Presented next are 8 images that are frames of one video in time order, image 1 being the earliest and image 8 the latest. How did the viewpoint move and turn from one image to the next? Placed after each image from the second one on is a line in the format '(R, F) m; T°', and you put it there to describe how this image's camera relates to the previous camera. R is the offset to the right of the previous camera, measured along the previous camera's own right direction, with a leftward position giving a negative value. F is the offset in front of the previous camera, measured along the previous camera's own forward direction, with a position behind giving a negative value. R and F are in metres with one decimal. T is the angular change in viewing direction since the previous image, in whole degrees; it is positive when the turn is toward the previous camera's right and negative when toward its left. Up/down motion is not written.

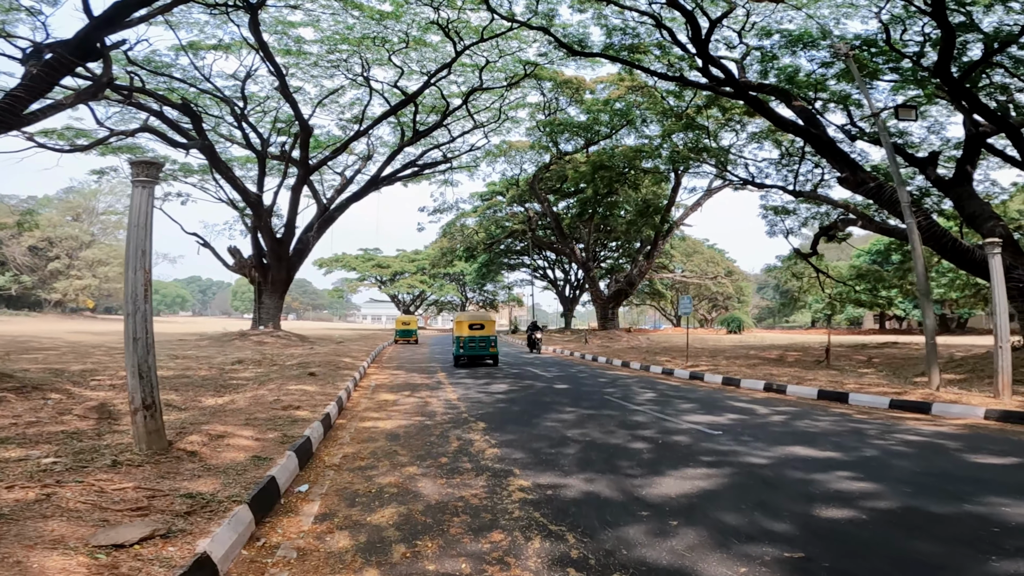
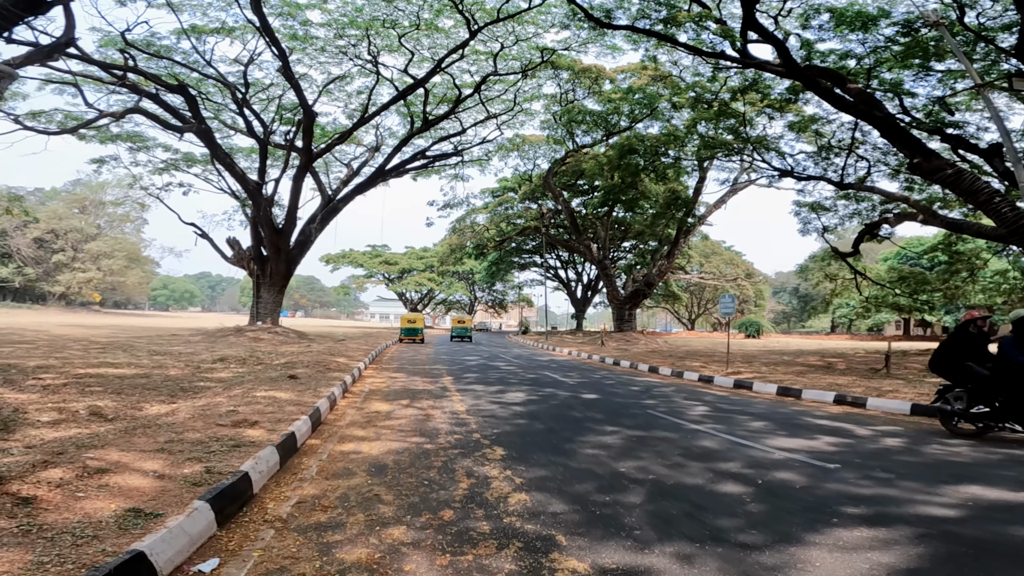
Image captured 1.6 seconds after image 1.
(-0.2, +1.5) m; -1°
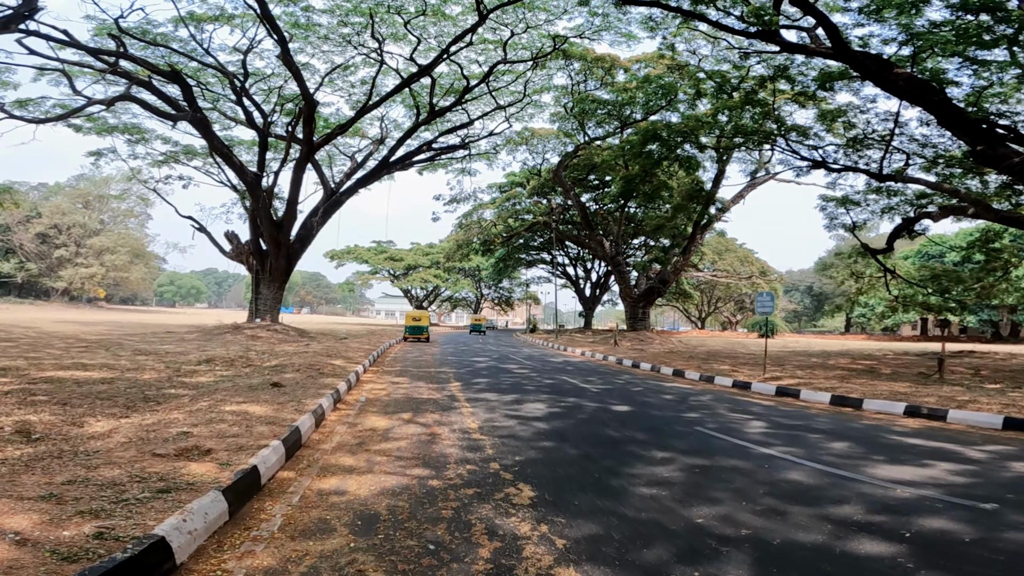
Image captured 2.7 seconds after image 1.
(-0.2, +1.0) m; -1°
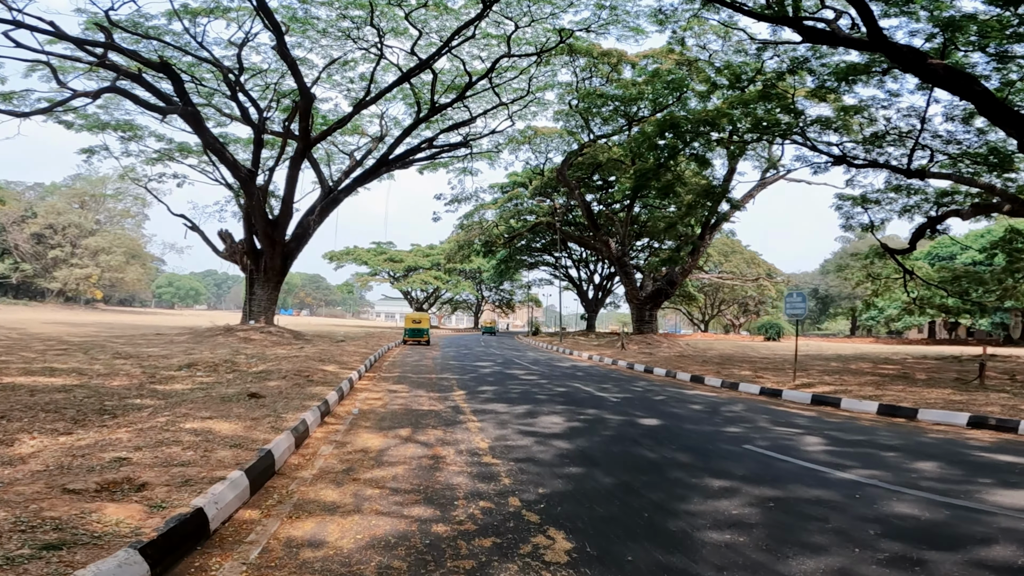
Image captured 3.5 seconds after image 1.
(-0.1, +0.8) m; 0°
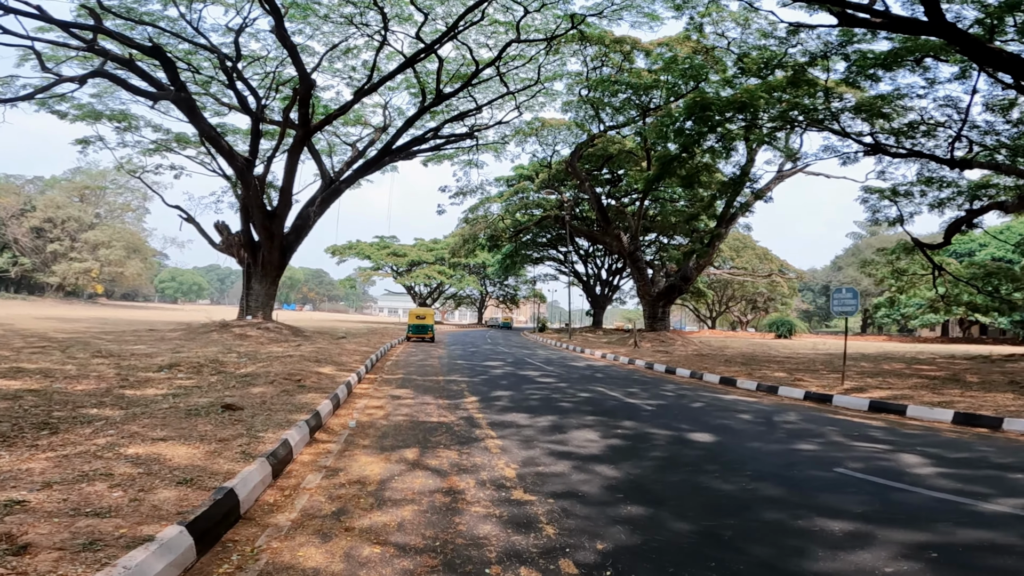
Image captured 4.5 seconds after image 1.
(-0.2, +0.9) m; 0°
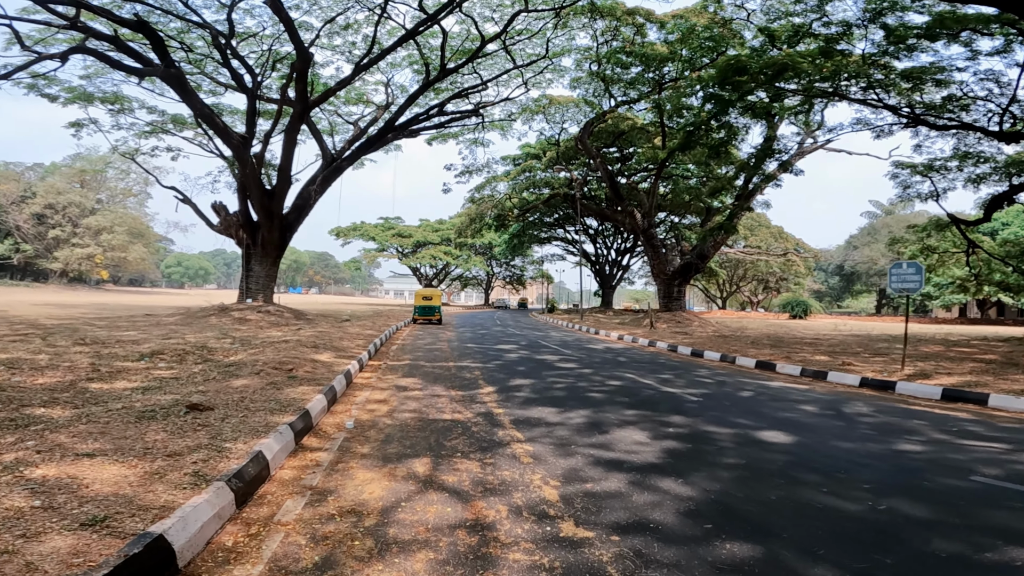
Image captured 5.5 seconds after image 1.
(-0.2, +0.9) m; -1°
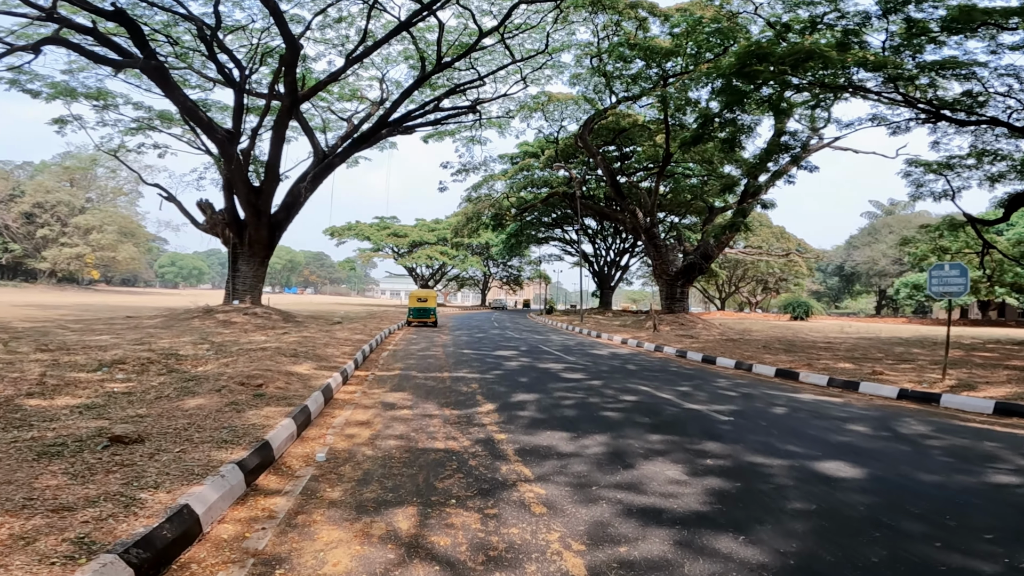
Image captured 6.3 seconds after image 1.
(-0.1, +0.7) m; 0°
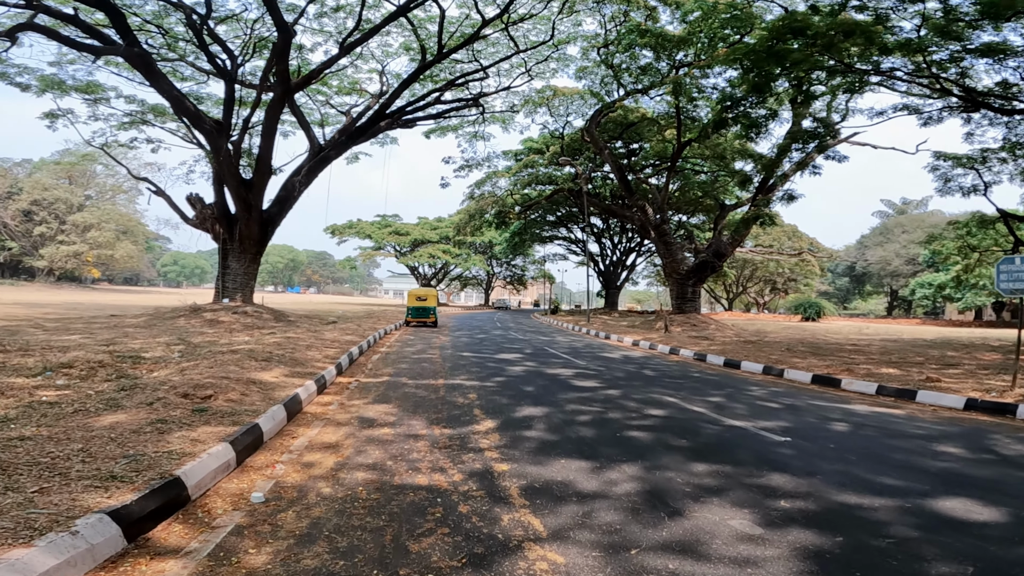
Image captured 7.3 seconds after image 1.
(0.0, +0.9) m; 0°
